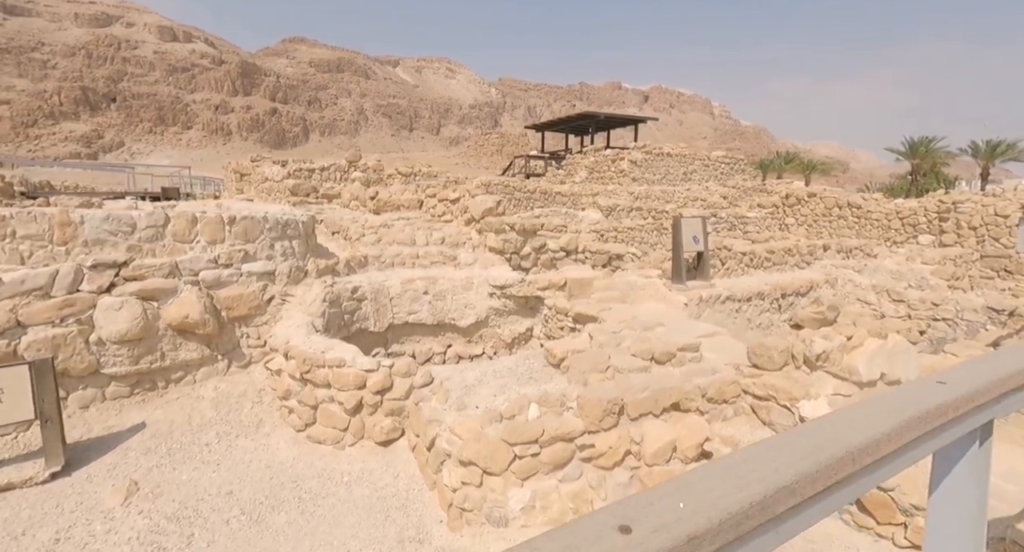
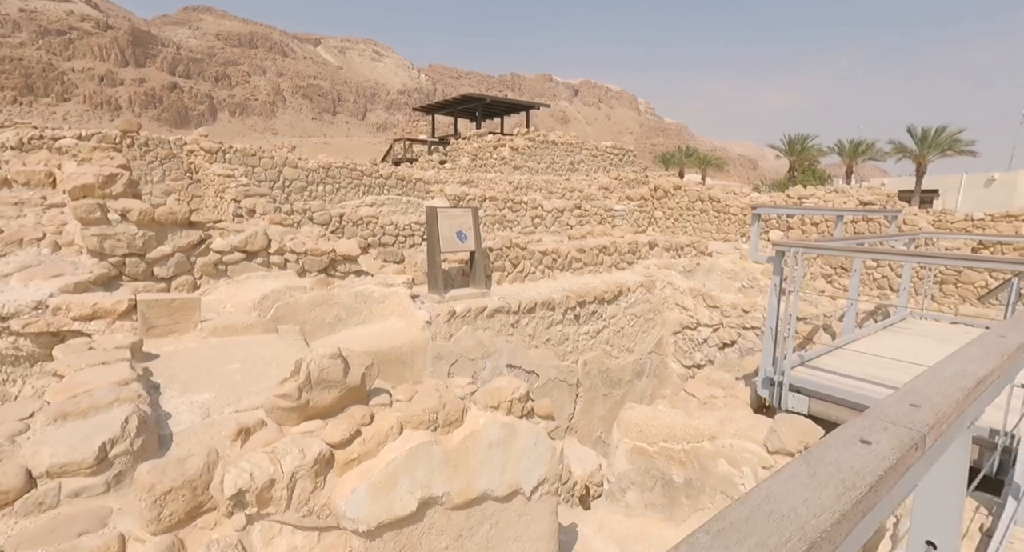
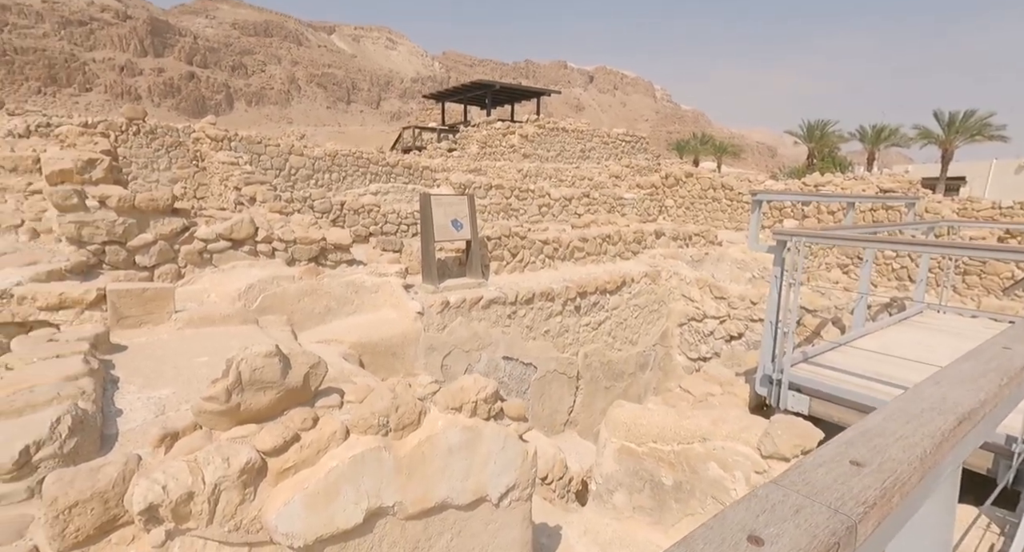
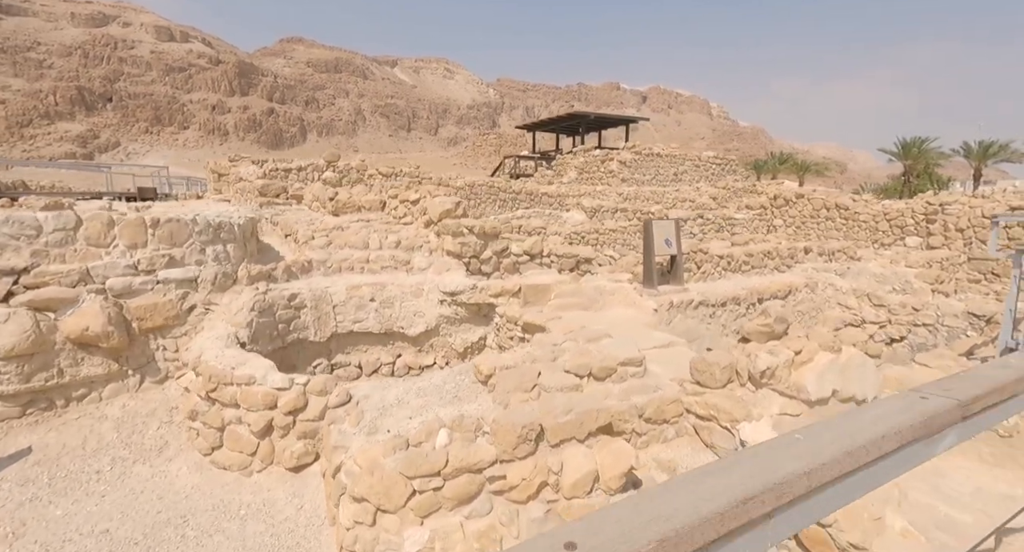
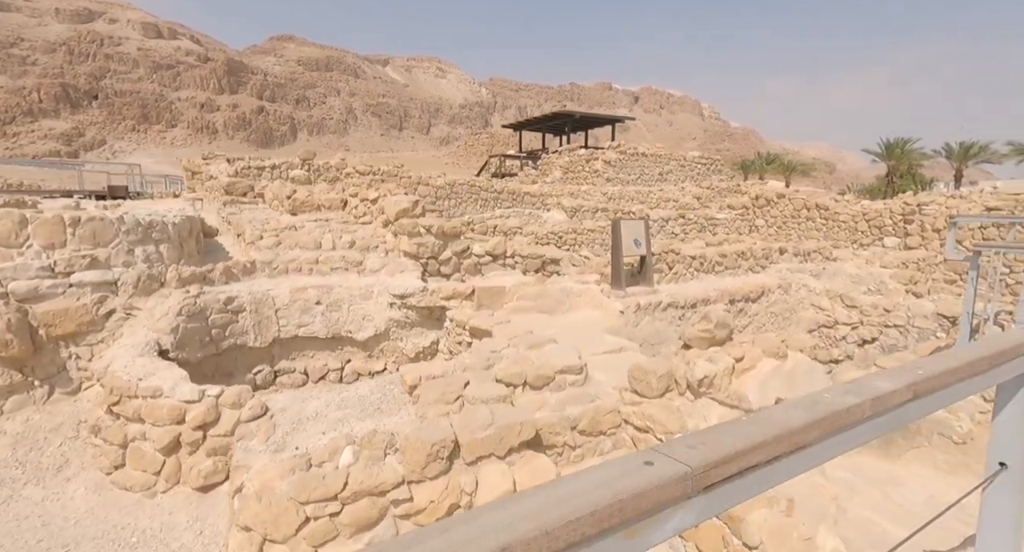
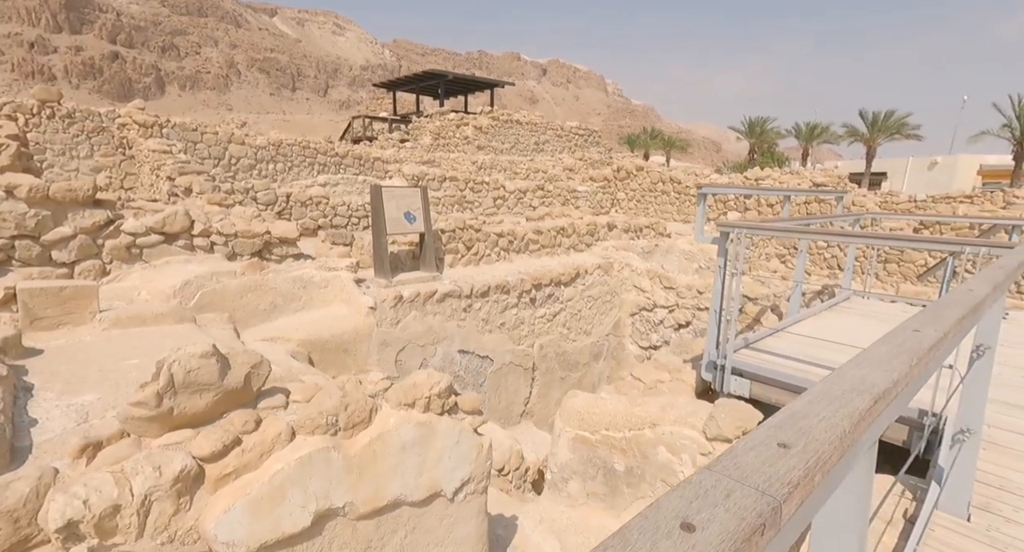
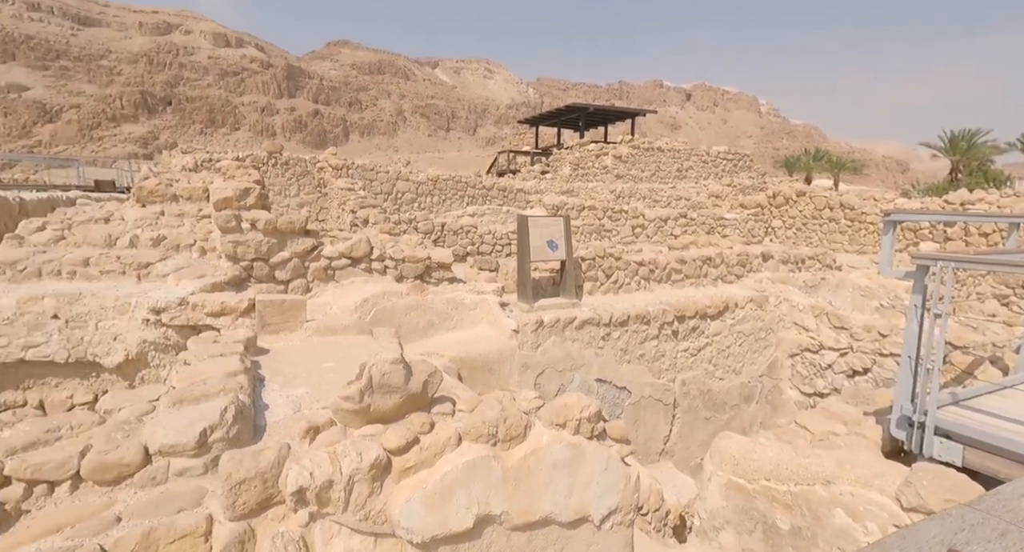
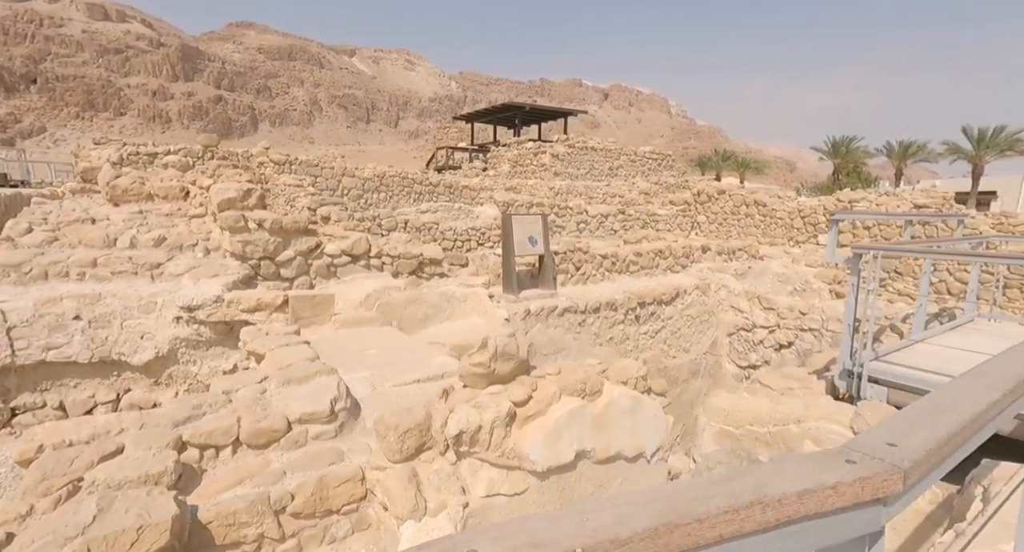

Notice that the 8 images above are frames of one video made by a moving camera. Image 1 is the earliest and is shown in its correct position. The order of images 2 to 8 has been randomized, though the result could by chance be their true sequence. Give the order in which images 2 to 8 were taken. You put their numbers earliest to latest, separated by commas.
4, 5, 8, 2, 6, 3, 7
